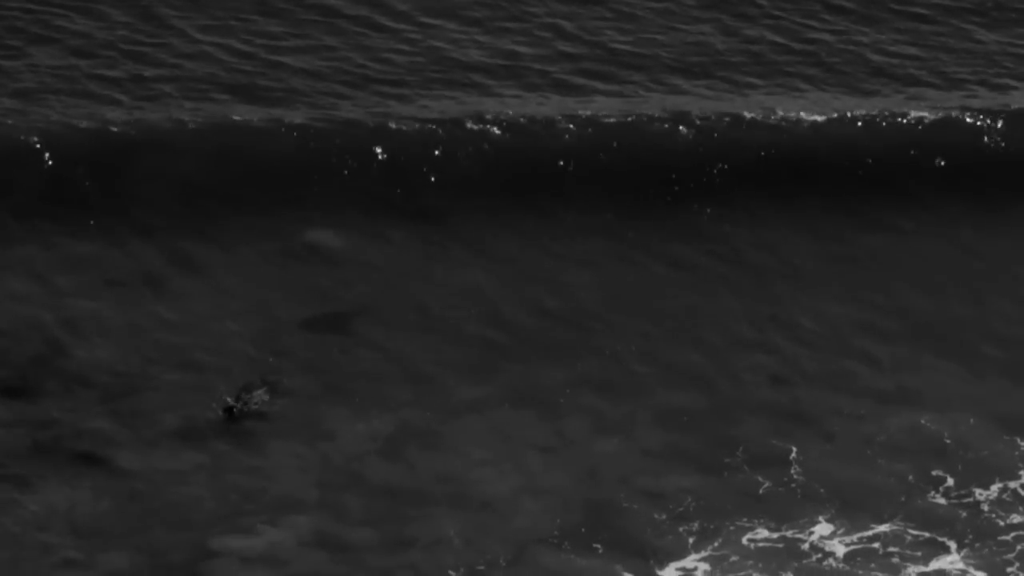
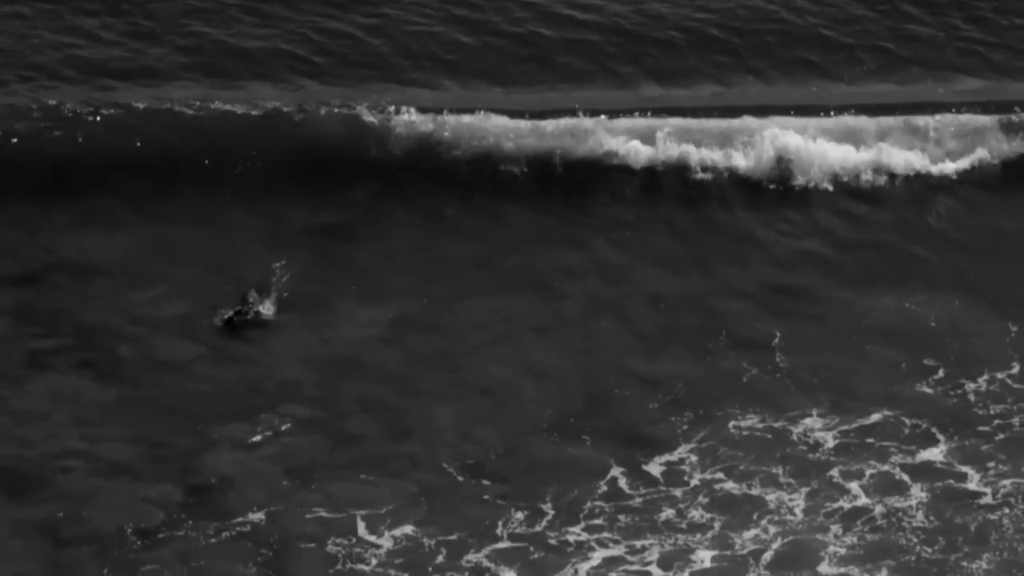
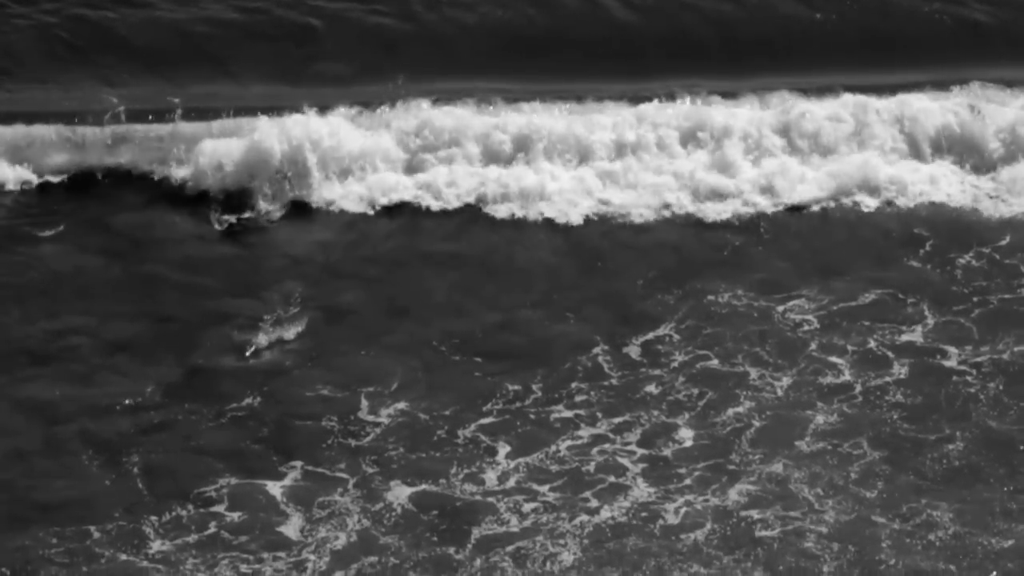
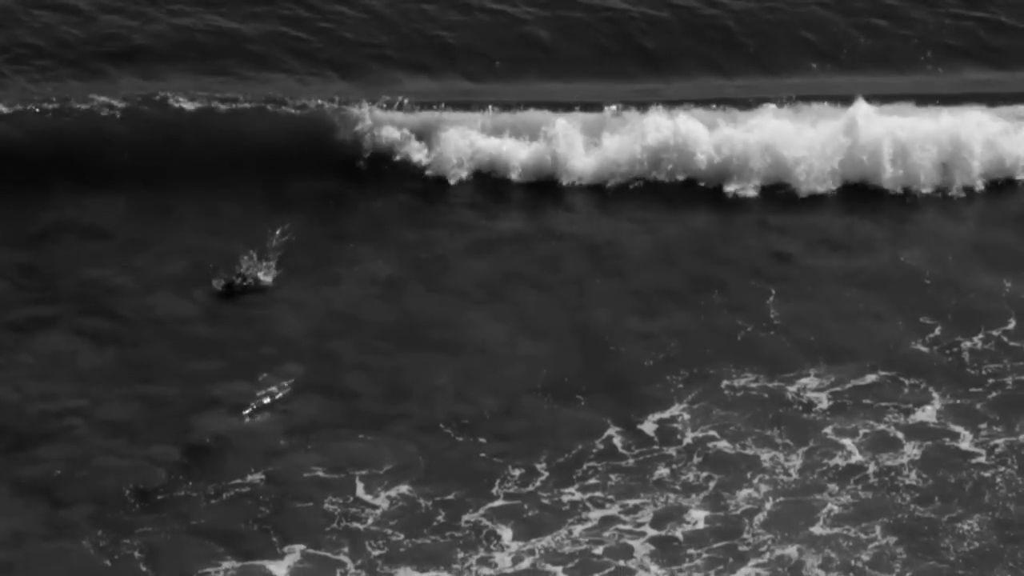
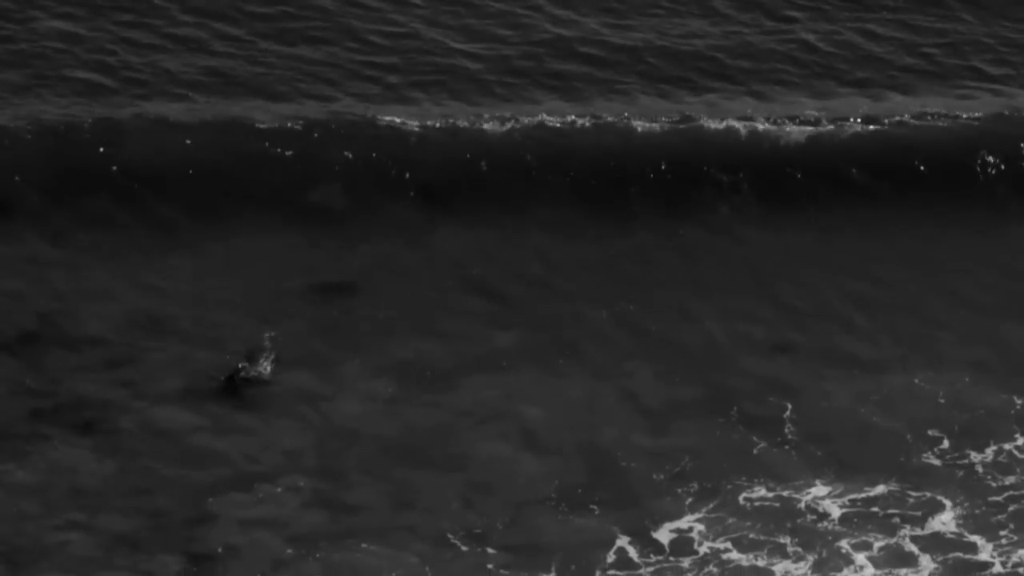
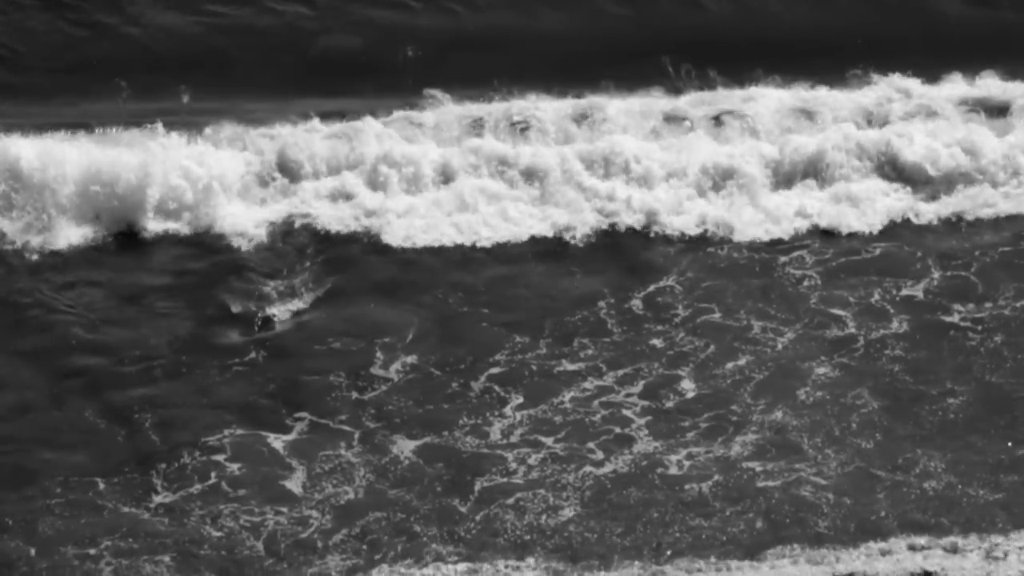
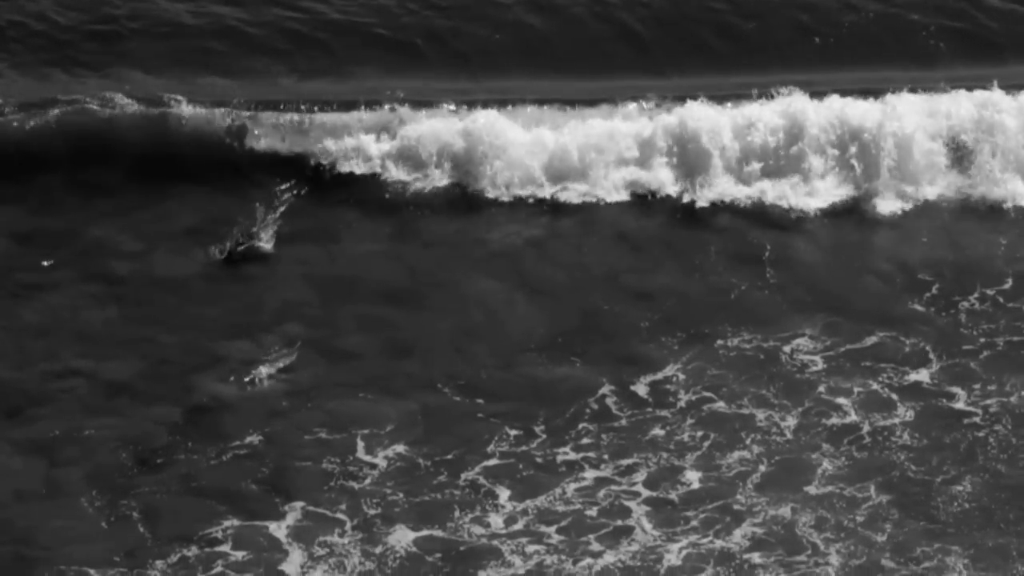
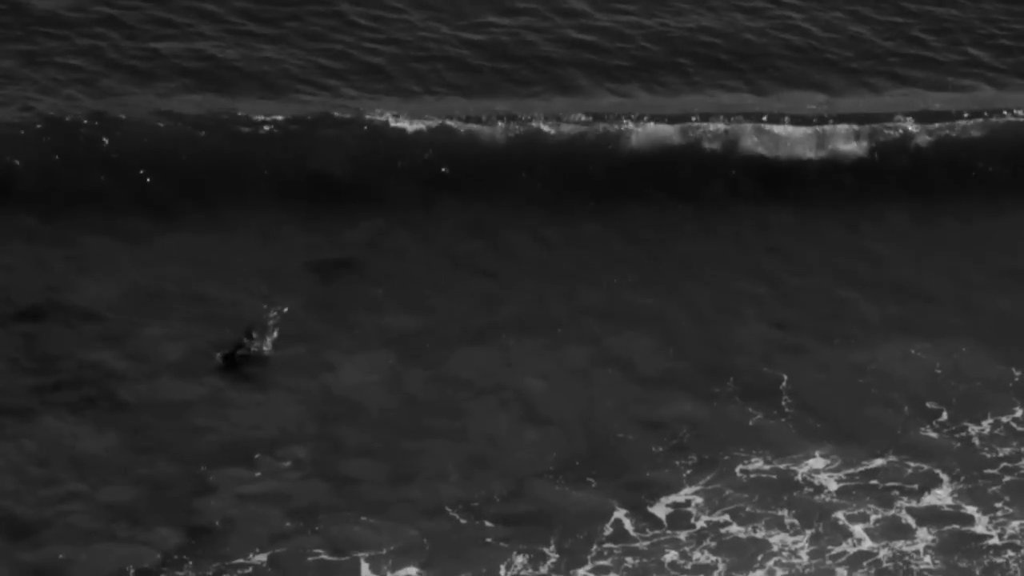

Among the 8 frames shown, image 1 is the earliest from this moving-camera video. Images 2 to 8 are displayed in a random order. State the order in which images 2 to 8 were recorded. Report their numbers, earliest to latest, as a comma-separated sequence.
5, 8, 2, 4, 7, 3, 6
